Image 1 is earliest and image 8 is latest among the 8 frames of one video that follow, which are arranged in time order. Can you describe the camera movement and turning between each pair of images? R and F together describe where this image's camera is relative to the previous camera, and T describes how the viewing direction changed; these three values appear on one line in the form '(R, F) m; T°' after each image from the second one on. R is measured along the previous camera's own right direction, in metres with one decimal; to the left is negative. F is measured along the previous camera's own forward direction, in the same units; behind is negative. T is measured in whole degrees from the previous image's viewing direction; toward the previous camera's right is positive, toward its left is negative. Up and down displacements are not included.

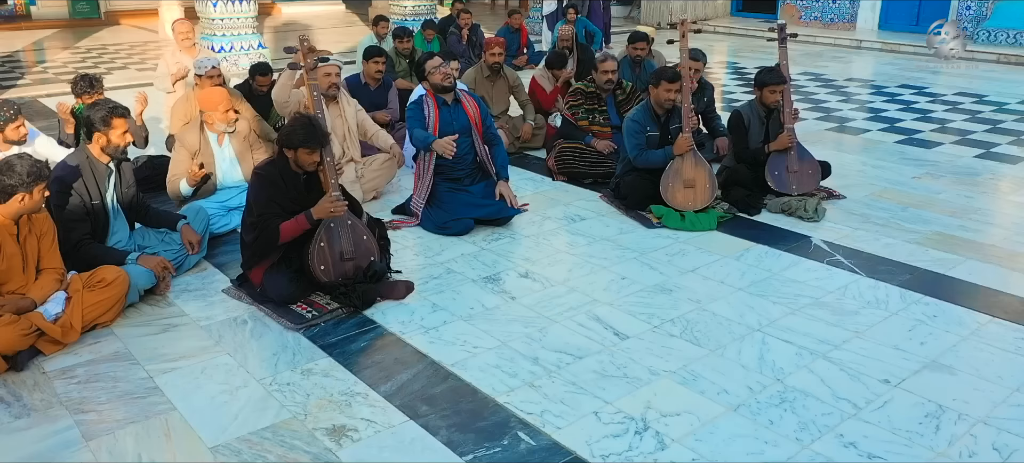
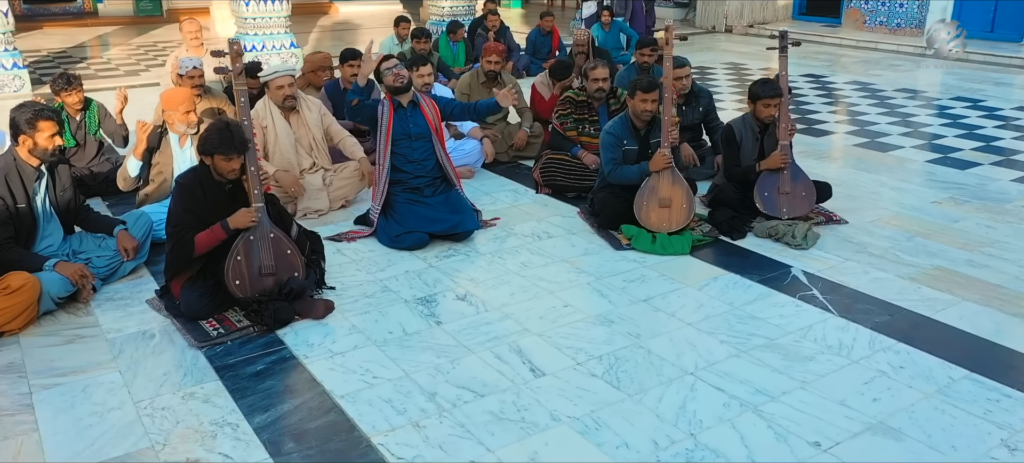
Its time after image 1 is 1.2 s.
(+0.6, +0.3) m; -6°
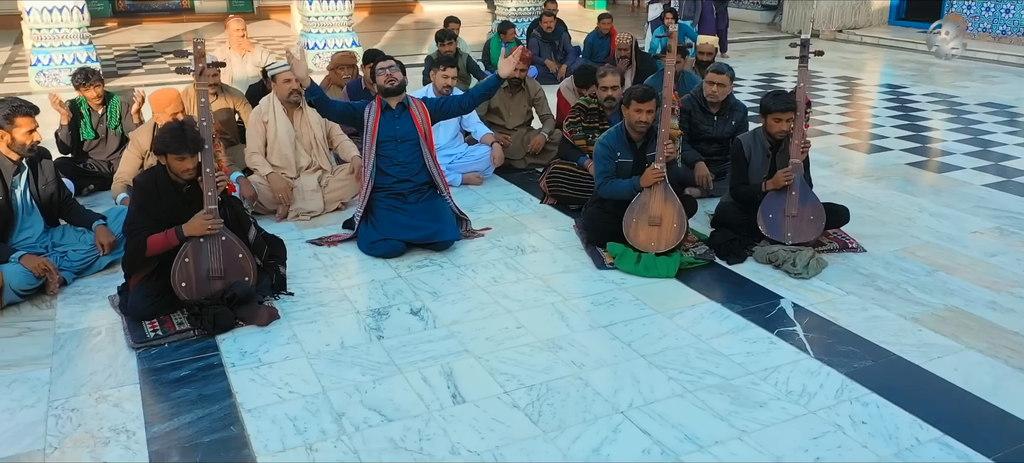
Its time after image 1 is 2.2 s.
(+0.6, +0.2) m; -7°
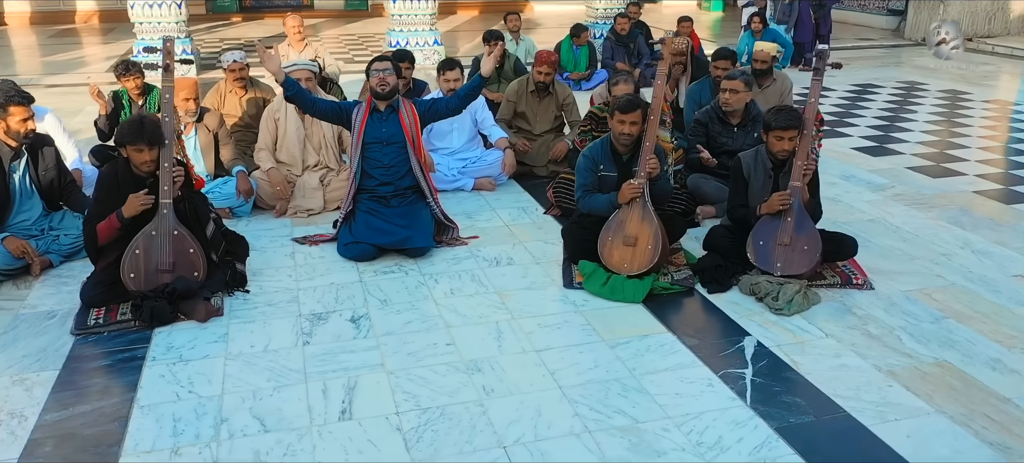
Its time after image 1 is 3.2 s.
(+0.8, +0.2) m; -10°
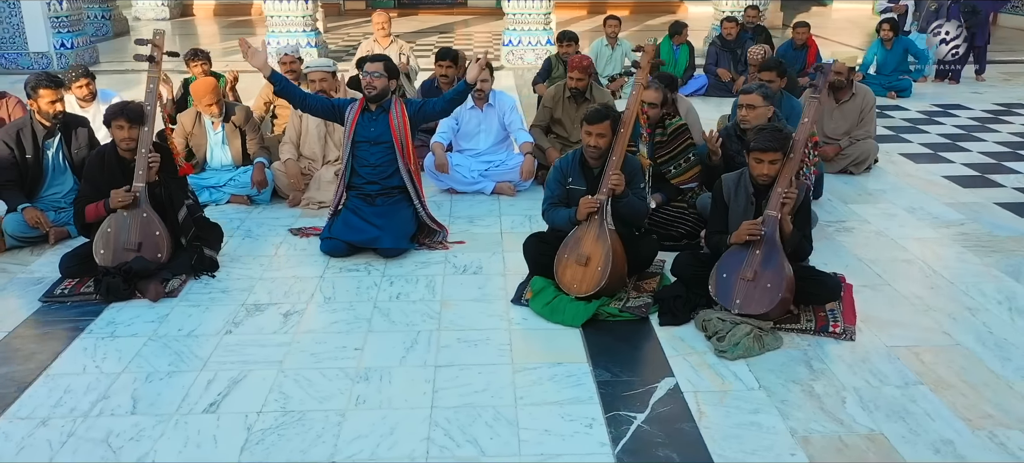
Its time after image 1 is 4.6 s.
(+1.0, +0.2) m; -13°
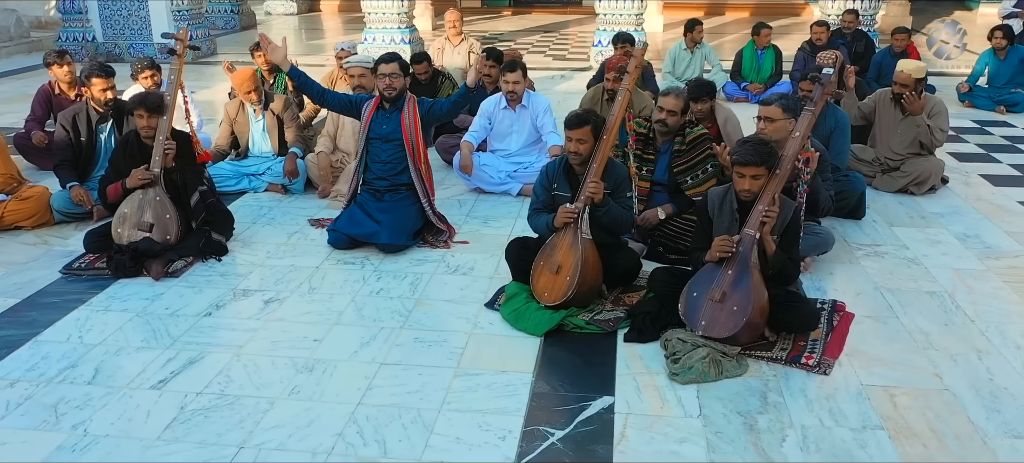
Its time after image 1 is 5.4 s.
(+0.7, +0.1) m; -9°
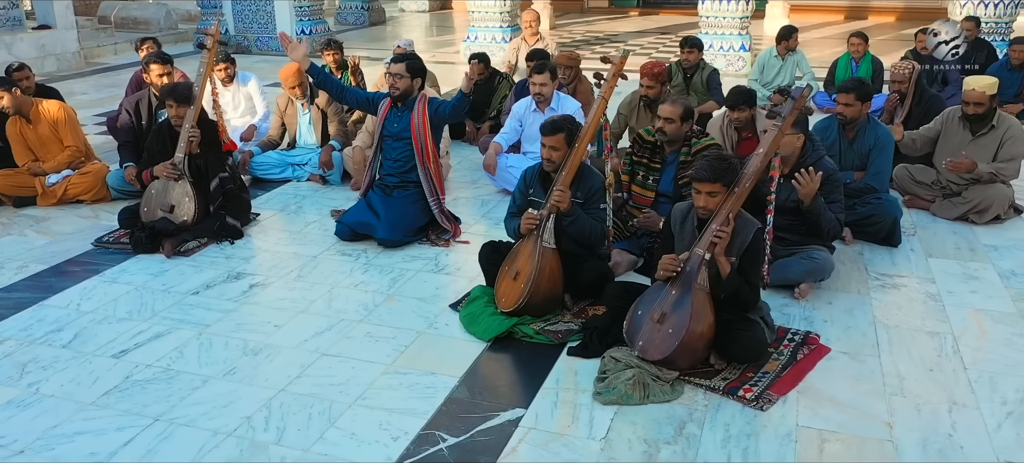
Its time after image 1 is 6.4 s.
(+0.8, +0.1) m; -11°
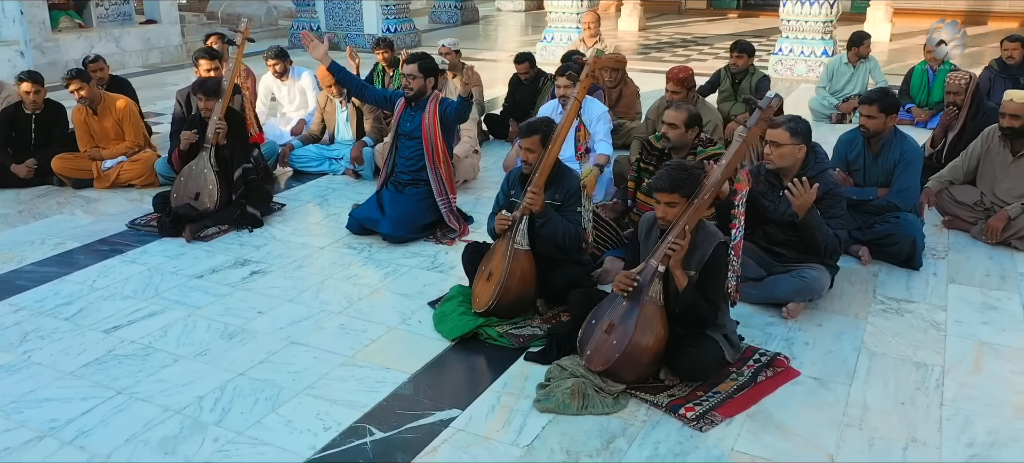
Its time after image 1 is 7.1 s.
(+0.6, 0.0) m; -8°
